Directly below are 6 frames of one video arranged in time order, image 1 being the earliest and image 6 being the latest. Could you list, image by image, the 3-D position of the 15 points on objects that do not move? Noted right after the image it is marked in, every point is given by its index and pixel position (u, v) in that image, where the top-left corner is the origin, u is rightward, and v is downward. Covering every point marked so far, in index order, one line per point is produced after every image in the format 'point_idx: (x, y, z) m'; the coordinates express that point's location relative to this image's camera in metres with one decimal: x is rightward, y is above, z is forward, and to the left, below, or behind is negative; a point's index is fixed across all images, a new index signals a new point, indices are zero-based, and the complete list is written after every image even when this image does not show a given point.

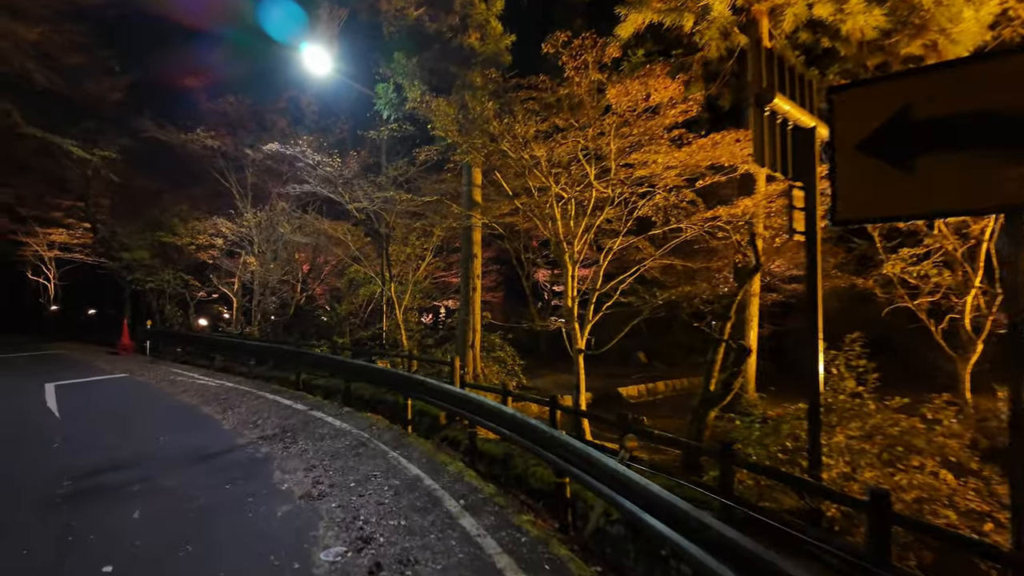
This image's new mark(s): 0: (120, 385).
0: (-8.6, -2.1, +13.0) m
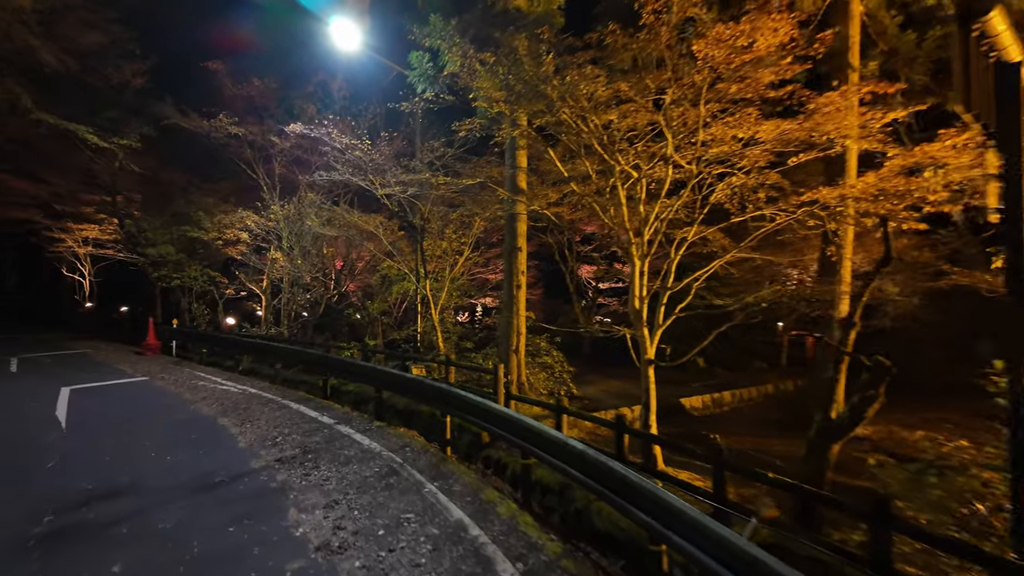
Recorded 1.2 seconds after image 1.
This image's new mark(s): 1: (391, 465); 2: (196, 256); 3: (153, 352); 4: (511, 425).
0: (-7.6, -2.1, +12.1) m
1: (-1.4, -2.1, +7.0) m
2: (-9.8, +1.0, +18.3) m
3: (-10.2, -1.8, +16.8) m
4: (0.0, -1.7, +7.1) m
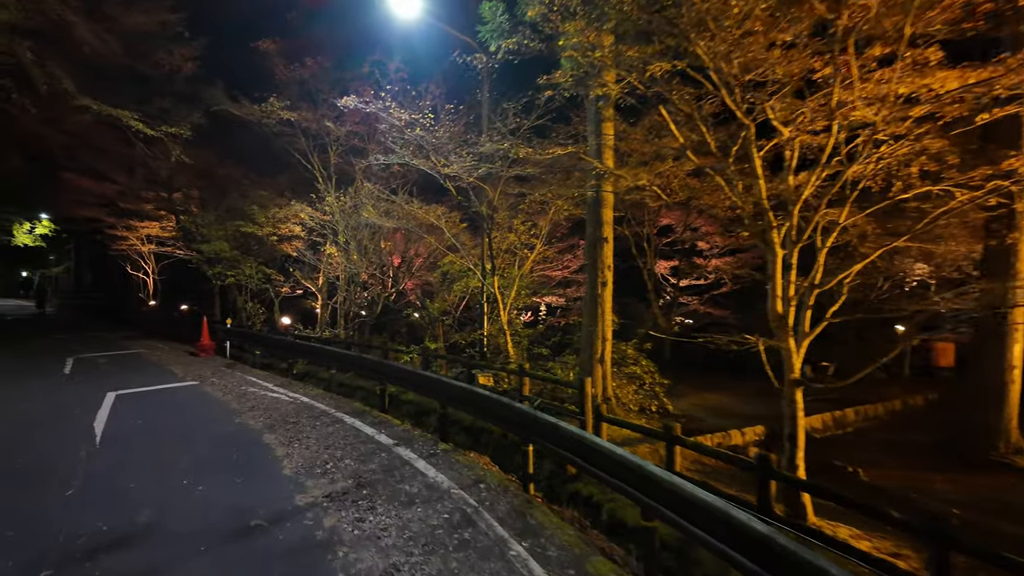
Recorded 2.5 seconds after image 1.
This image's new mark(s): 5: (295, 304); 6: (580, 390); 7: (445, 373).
0: (-6.1, -2.1, +11.2) m
1: (-0.4, -2.1, +5.5) m
2: (-7.8, +1.0, +17.6) m
3: (-8.3, -1.8, +16.1) m
4: (+0.9, -1.6, +5.5) m
5: (-7.2, -0.6, +19.6) m
6: (+0.9, -1.4, +7.9) m
7: (-1.3, -1.9, +11.5) m
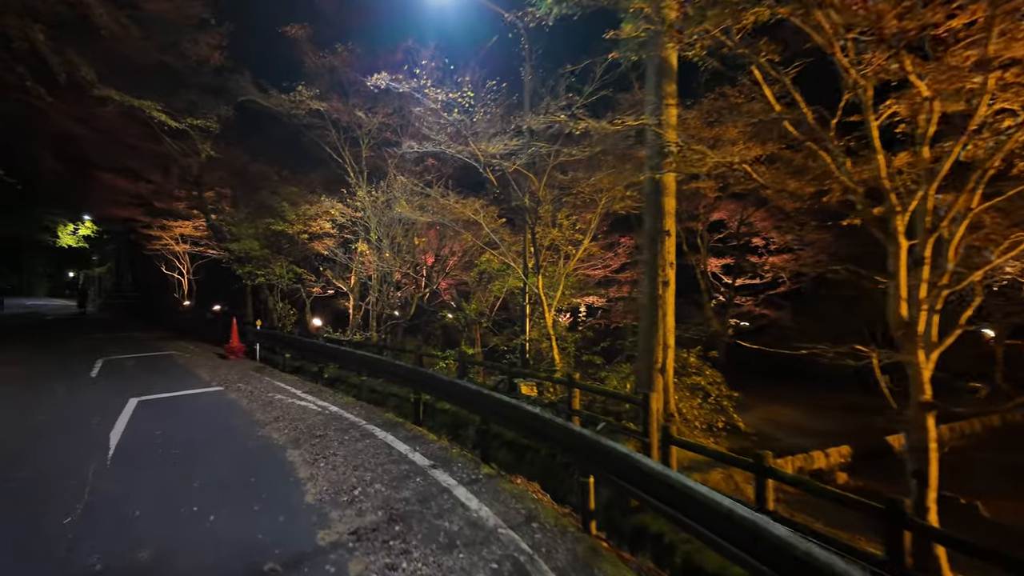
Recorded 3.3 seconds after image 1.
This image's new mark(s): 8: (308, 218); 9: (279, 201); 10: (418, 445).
0: (-5.3, -2.1, +10.5) m
1: (0.0, -2.1, +4.5) m
2: (-6.6, +1.0, +17.0) m
3: (-7.2, -1.8, +15.6) m
4: (+1.4, -1.6, +4.5) m
5: (-5.9, -0.6, +18.9) m
6: (+1.5, -1.4, +6.9) m
7: (-0.5, -1.9, +10.6) m
8: (-5.2, +1.8, +15.0) m
9: (-6.4, +2.4, +16.1) m
10: (-1.2, -2.1, +7.8) m
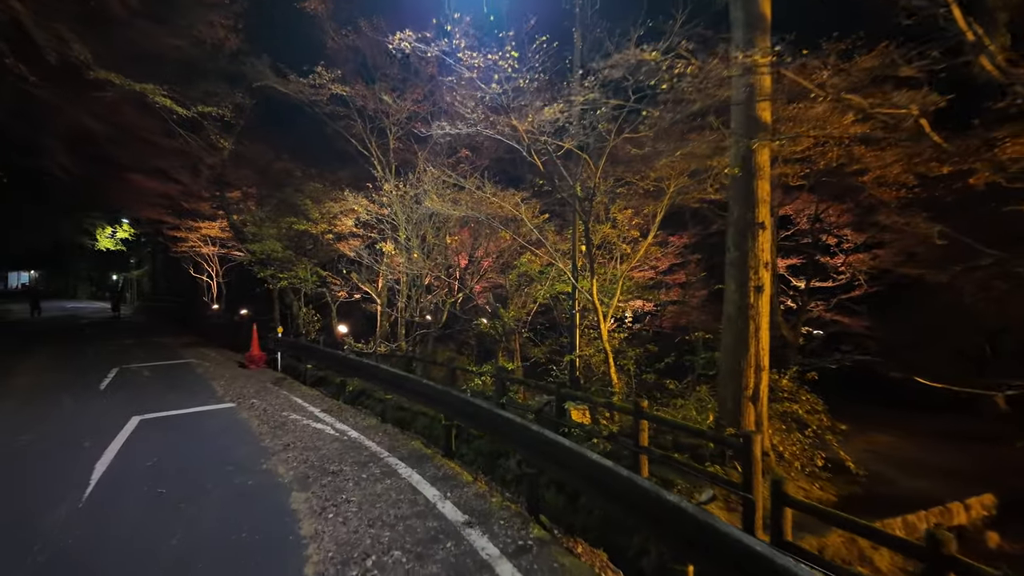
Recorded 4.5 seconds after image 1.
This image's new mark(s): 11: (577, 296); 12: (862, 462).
0: (-4.6, -2.2, +9.3) m
1: (+0.4, -2.1, +3.0) m
2: (-5.5, +0.9, +15.8) m
3: (-6.2, -1.9, +14.4) m
4: (+1.8, -1.7, +2.9) m
5: (-4.7, -0.7, +17.7) m
6: (+2.0, -1.4, +5.3) m
7: (+0.2, -2.0, +9.1) m
8: (-4.2, +1.7, +13.8) m
9: (-5.4, +2.3, +15.0) m
10: (-0.7, -2.1, +6.3) m
11: (+1.0, -0.1, +9.0) m
12: (+4.9, -2.4, +8.5) m
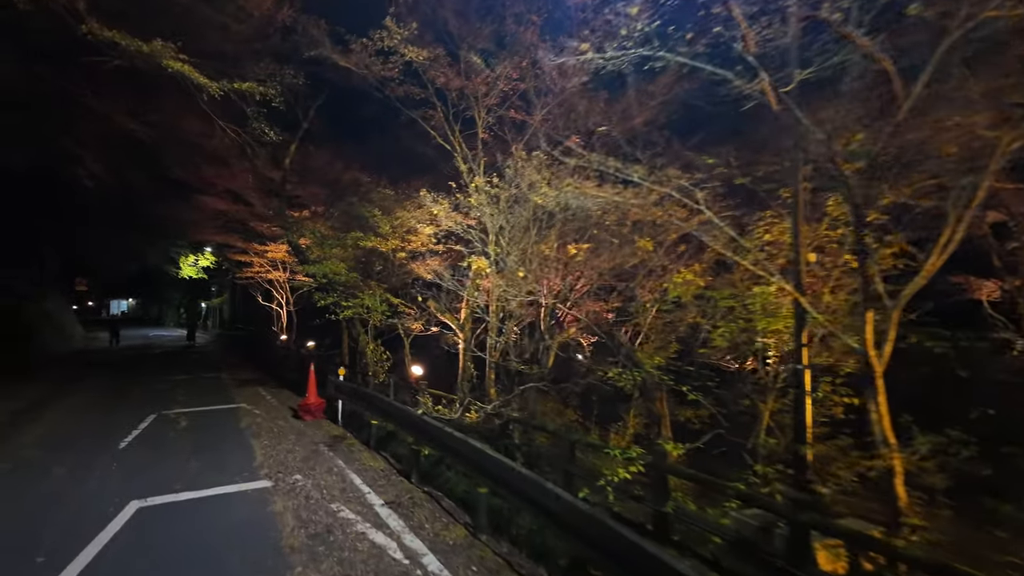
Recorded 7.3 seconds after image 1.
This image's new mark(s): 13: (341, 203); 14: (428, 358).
0: (-3.0, -2.5, +6.3) m
1: (+1.3, -2.2, -0.5) m
2: (-3.1, +0.2, +13.1) m
3: (-3.9, -2.5, +11.7) m
4: (+2.6, -1.8, -0.7) m
5: (-2.0, -1.4, +14.8) m
6: (+3.2, -1.6, +1.6) m
7: (+1.8, -2.4, +5.6) m
8: (-2.0, +1.1, +10.9) m
9: (-3.0, +1.7, +12.3) m
10: (+0.6, -2.4, +2.9) m
11: (+2.6, -0.4, +5.4) m
12: (+6.4, -2.7, +4.4) m
13: (-4.0, +2.0, +13.7) m
14: (-2.1, -1.7, +15.0) m
